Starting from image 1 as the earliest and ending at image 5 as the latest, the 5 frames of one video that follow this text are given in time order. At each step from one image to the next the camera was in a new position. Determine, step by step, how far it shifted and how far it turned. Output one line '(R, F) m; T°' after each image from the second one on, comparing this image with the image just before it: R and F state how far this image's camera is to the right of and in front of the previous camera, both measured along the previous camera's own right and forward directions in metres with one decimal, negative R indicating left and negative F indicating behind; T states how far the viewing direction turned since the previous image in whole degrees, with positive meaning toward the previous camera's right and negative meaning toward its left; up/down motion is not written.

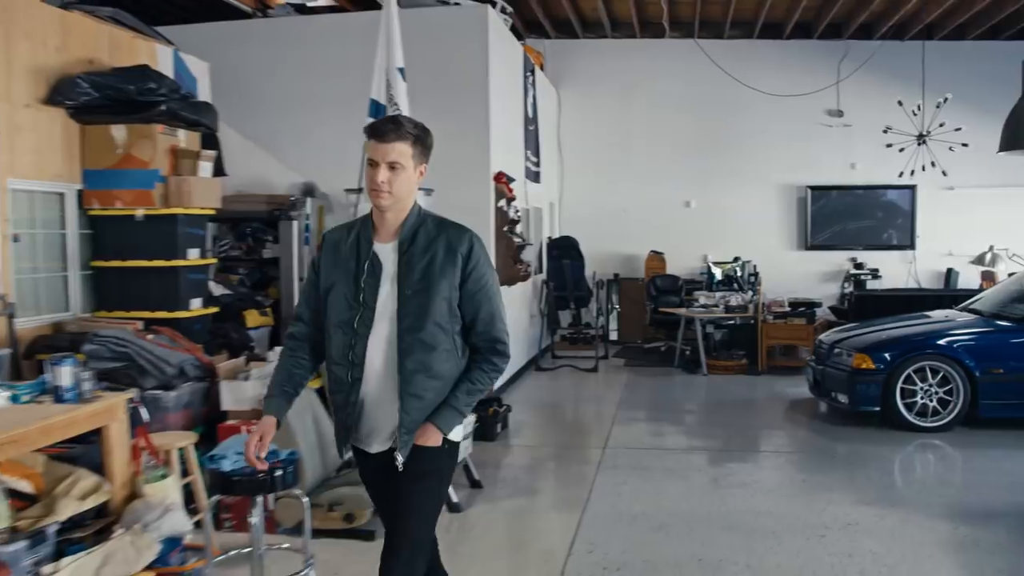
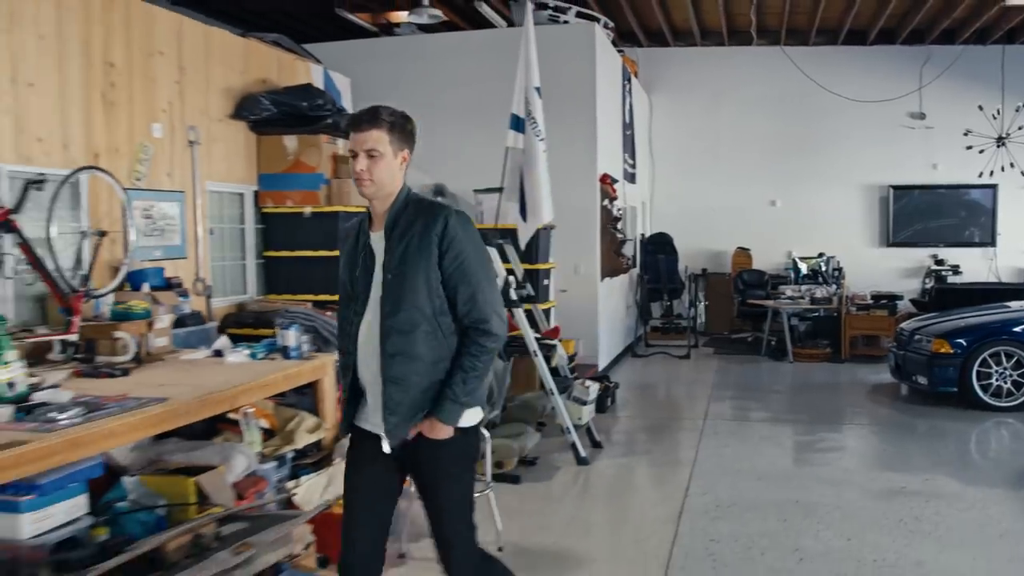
(-0.2, -0.7) m; -4°
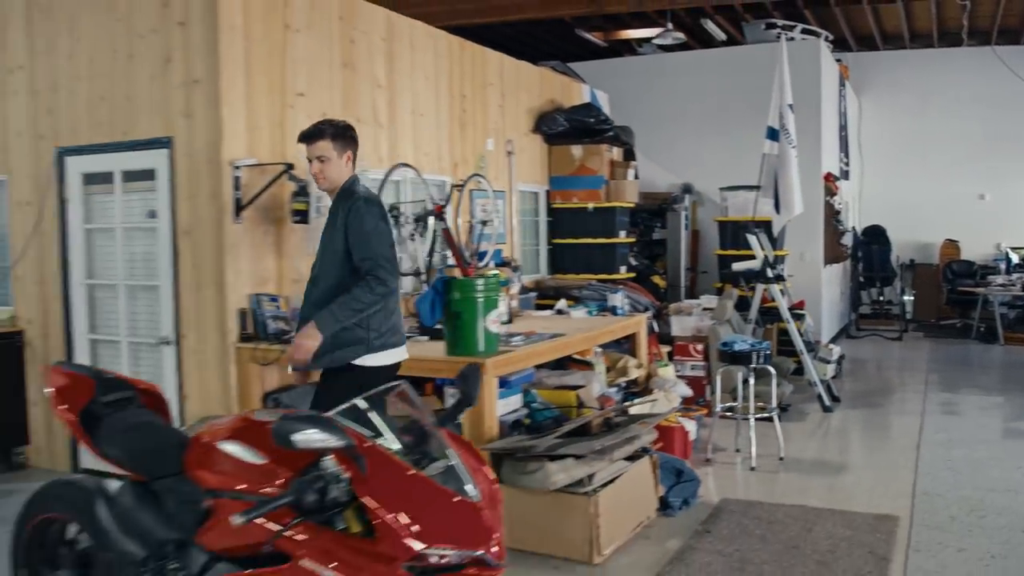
(-0.5, -1.3) m; -10°
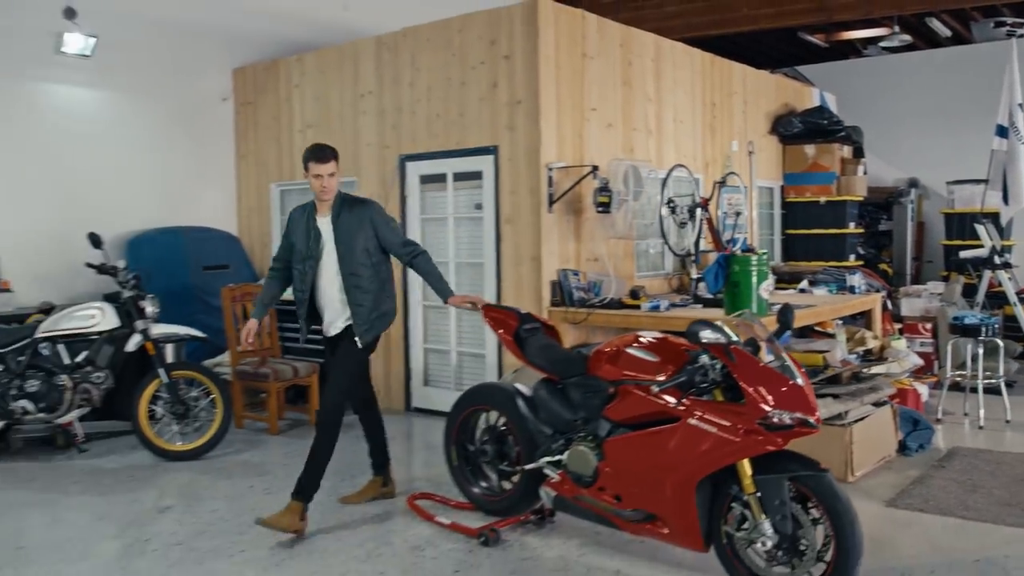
(-0.3, -1.0) m; -11°
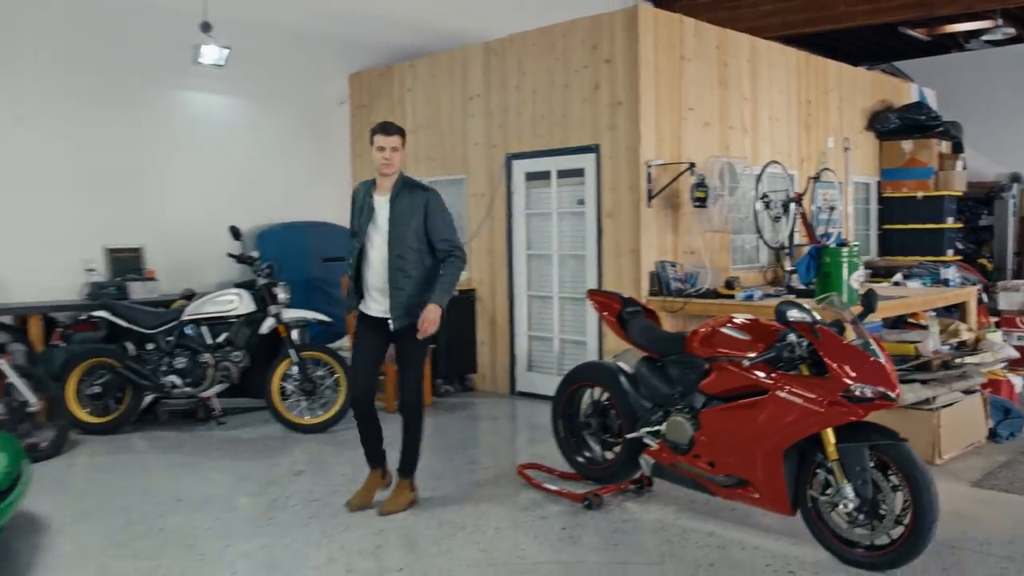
(0.0, -0.3) m; -5°
